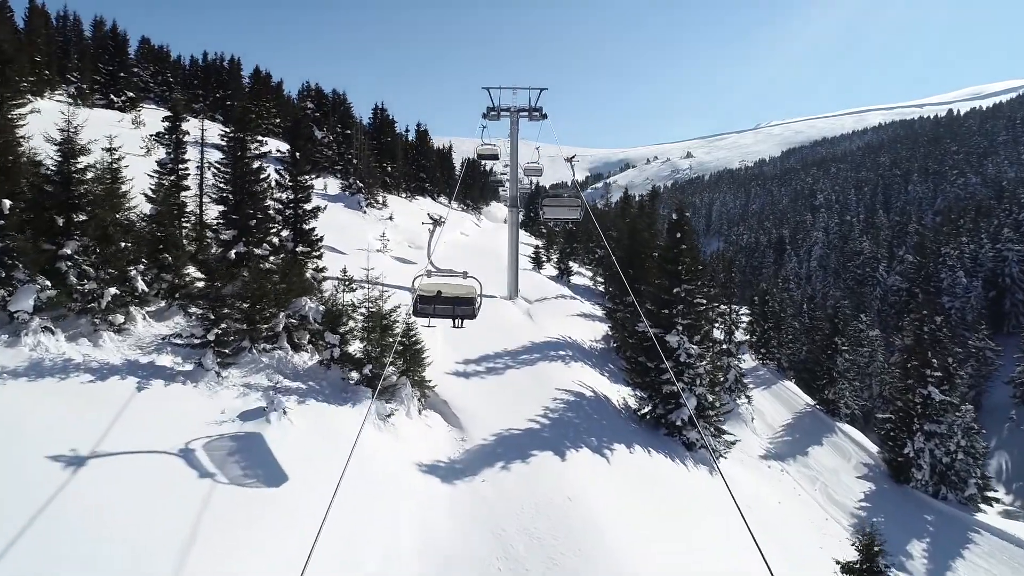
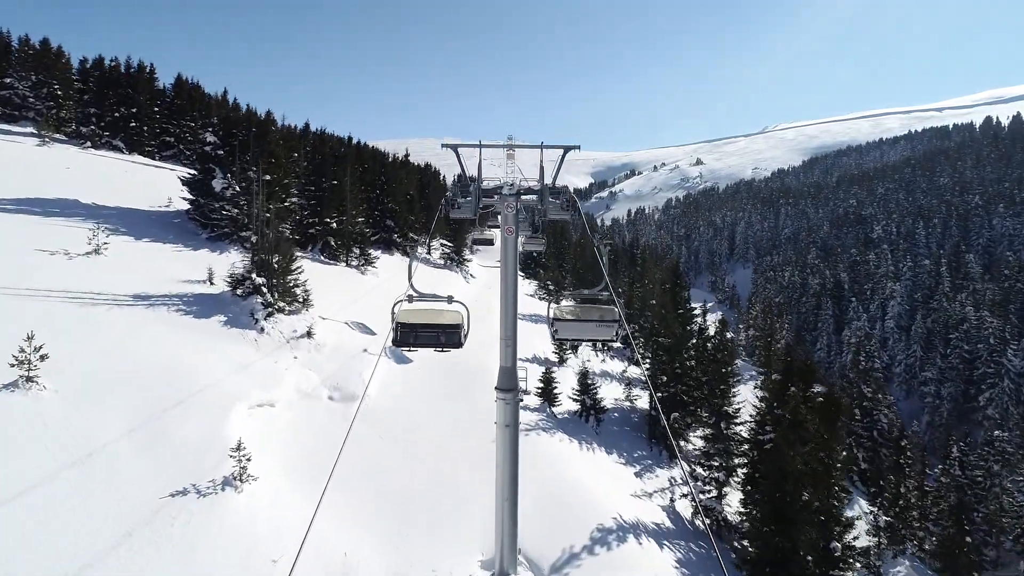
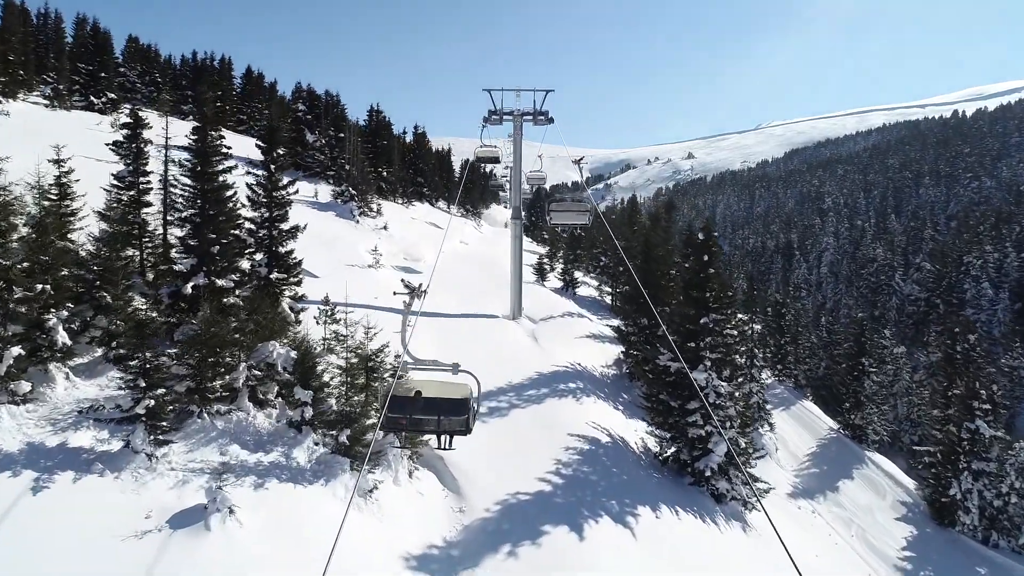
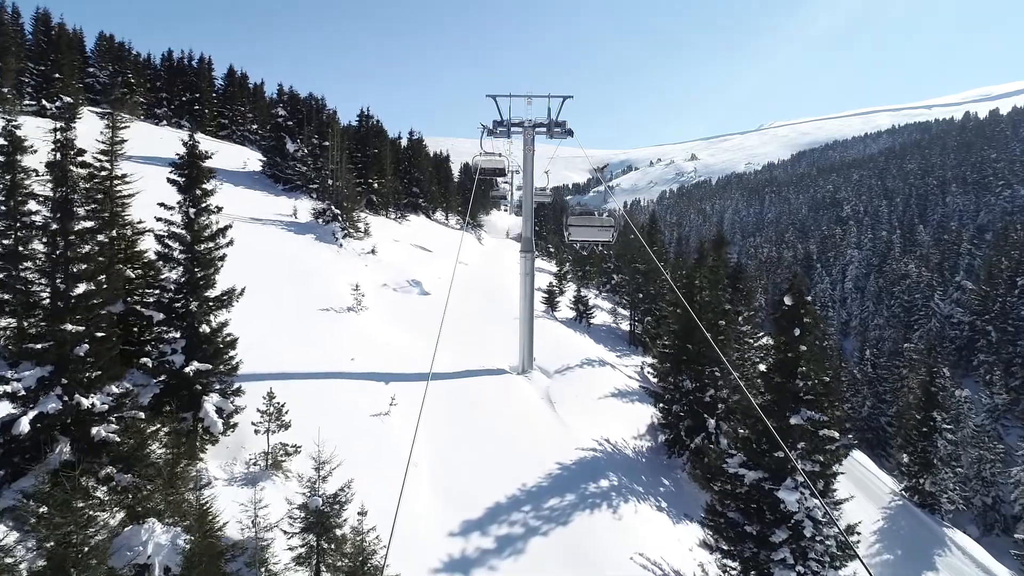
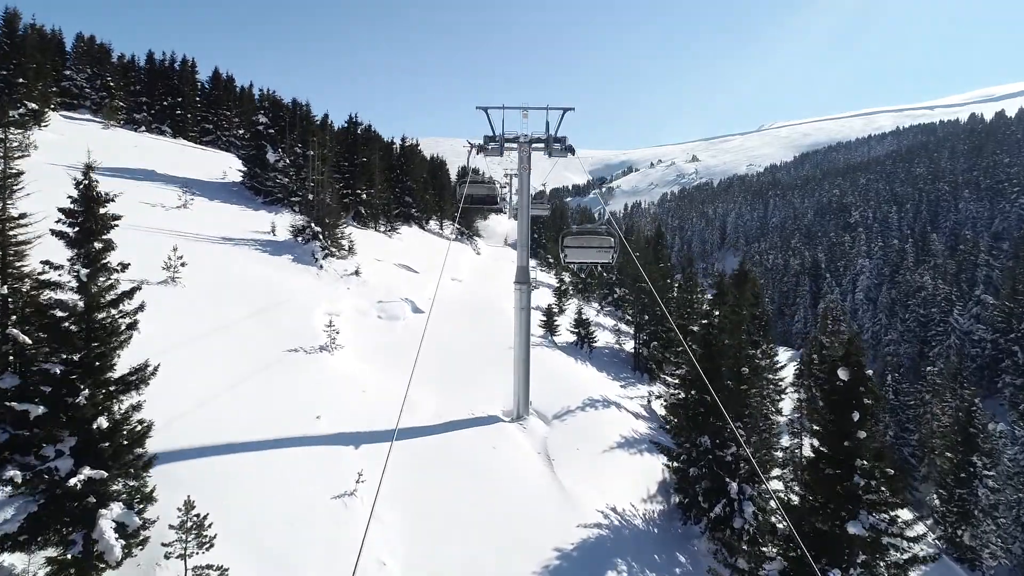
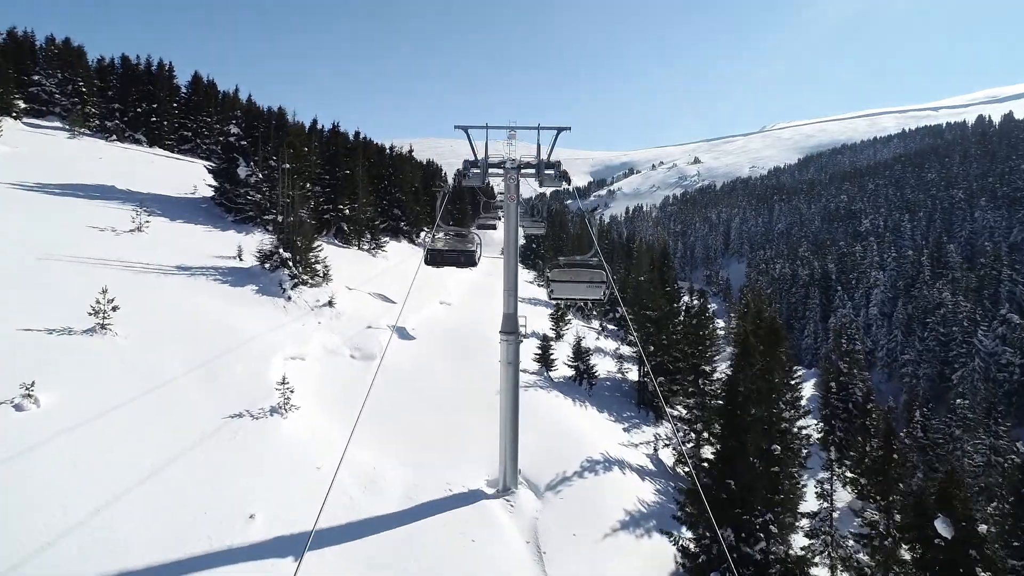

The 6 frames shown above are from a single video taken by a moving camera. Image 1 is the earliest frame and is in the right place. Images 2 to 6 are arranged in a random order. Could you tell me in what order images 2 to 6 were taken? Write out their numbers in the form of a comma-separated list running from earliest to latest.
3, 4, 5, 6, 2
